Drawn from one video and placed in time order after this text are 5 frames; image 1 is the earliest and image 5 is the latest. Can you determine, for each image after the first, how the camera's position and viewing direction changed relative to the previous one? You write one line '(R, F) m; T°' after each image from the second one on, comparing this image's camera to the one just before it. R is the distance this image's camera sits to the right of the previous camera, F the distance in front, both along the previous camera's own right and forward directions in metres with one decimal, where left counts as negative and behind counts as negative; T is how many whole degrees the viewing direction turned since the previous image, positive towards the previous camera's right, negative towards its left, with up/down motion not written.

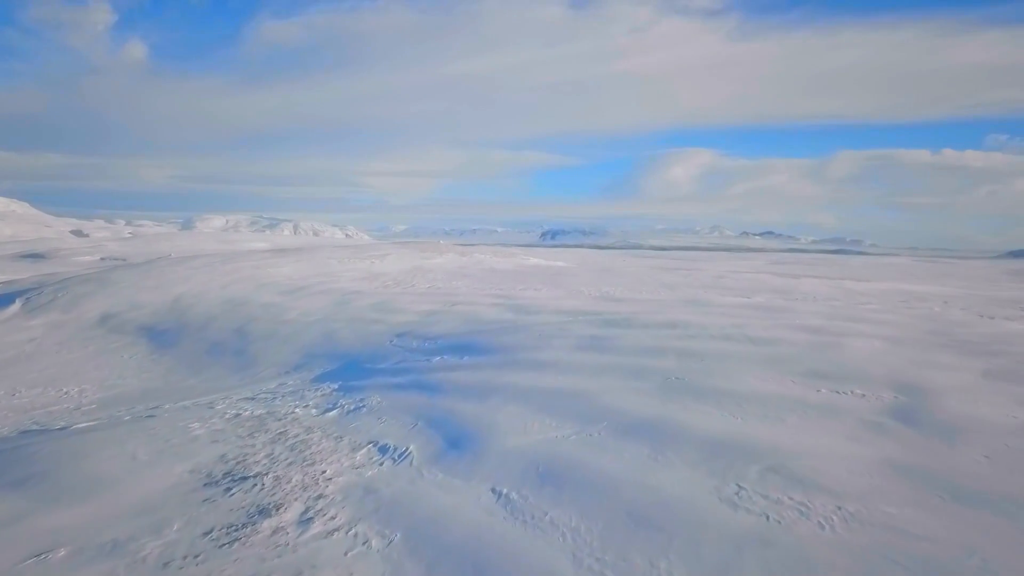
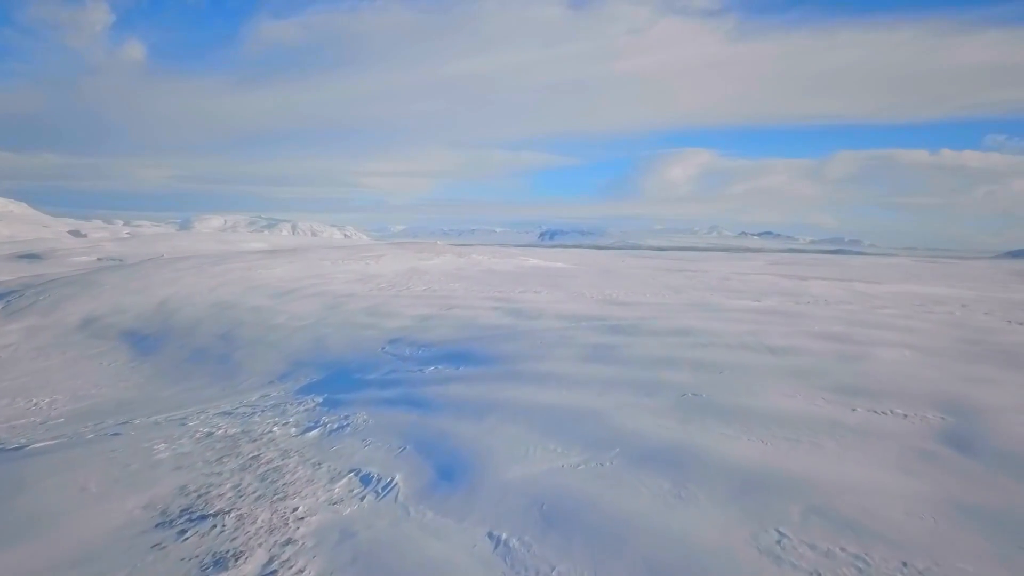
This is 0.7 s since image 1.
(0.0, +0.8) m; 0°
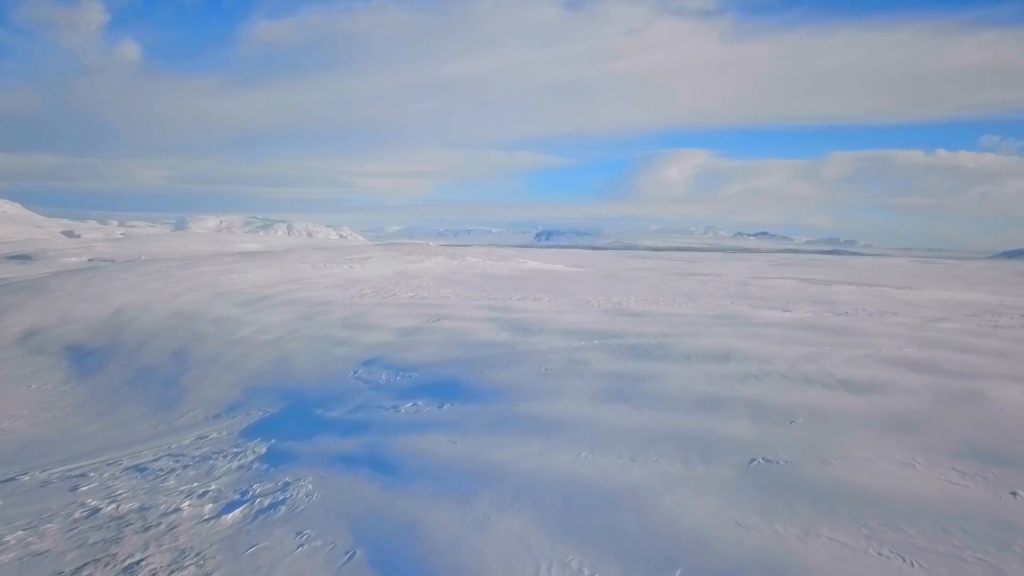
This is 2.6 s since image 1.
(0.0, +2.2) m; 0°
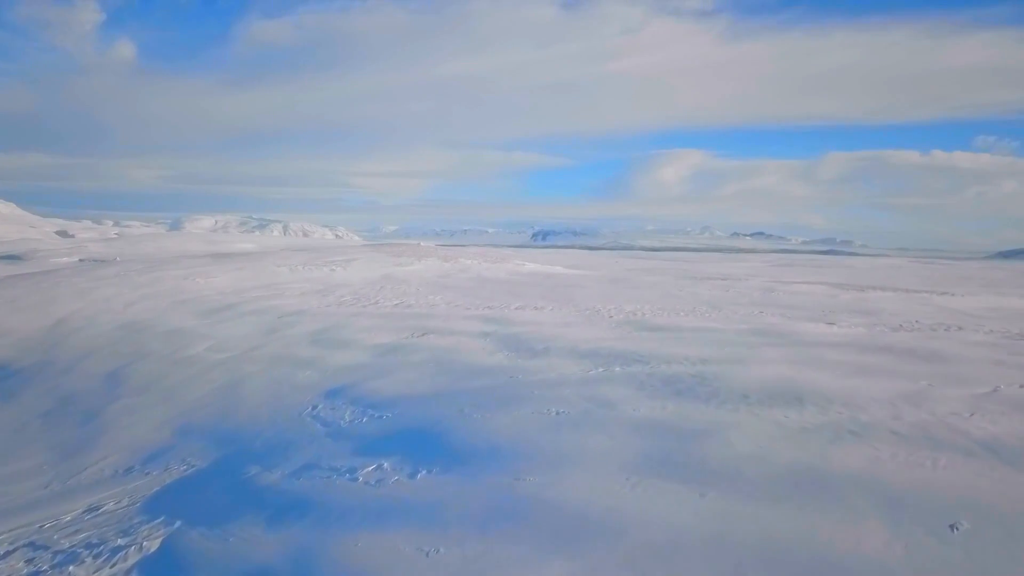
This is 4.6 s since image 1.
(0.0, +2.3) m; 0°
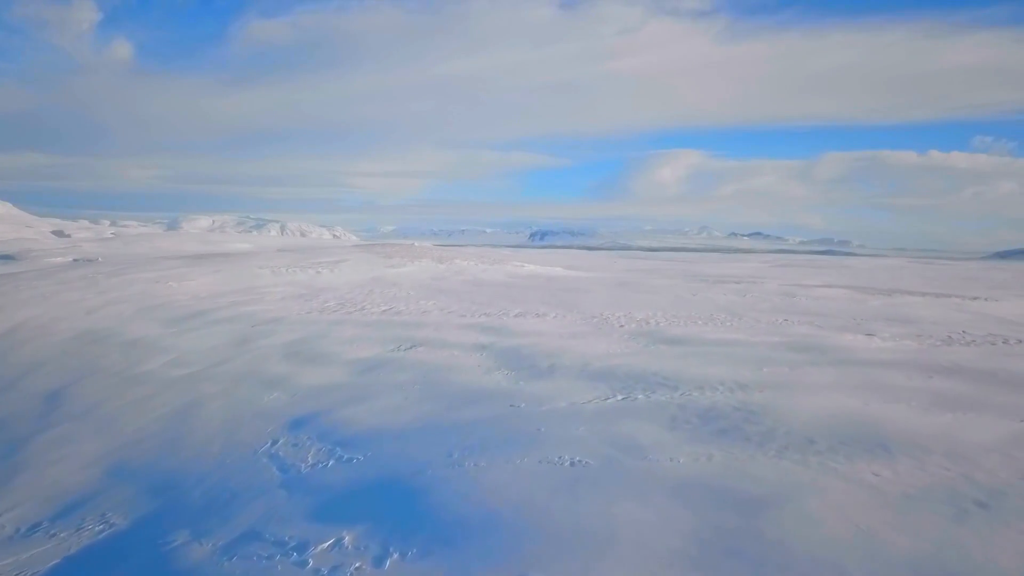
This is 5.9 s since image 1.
(0.0, +1.6) m; 0°
